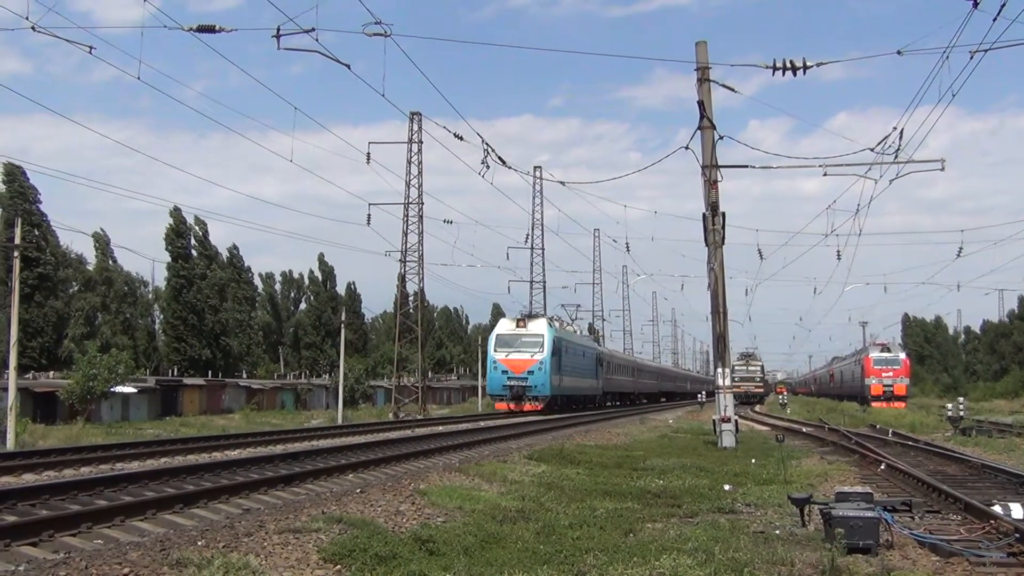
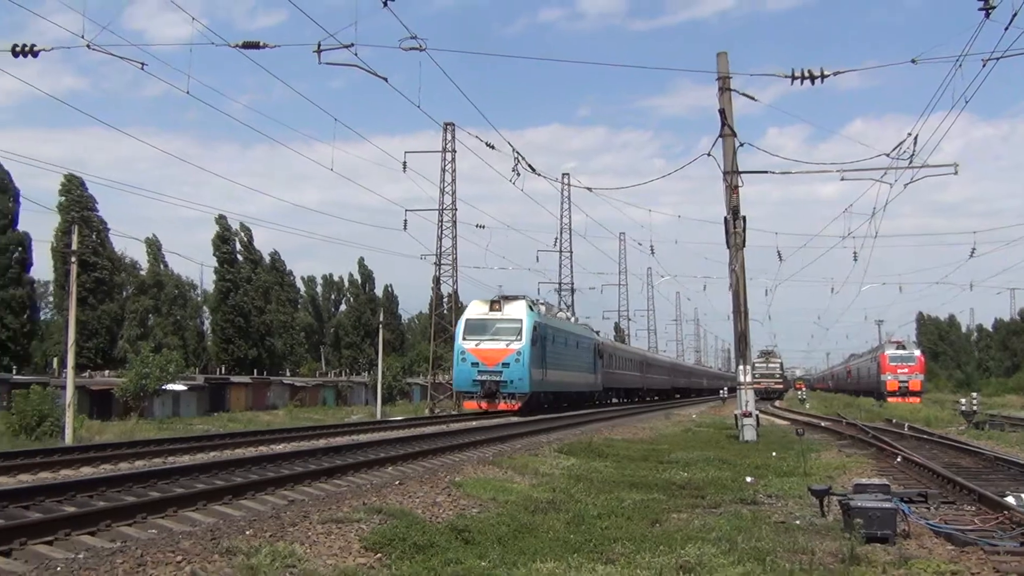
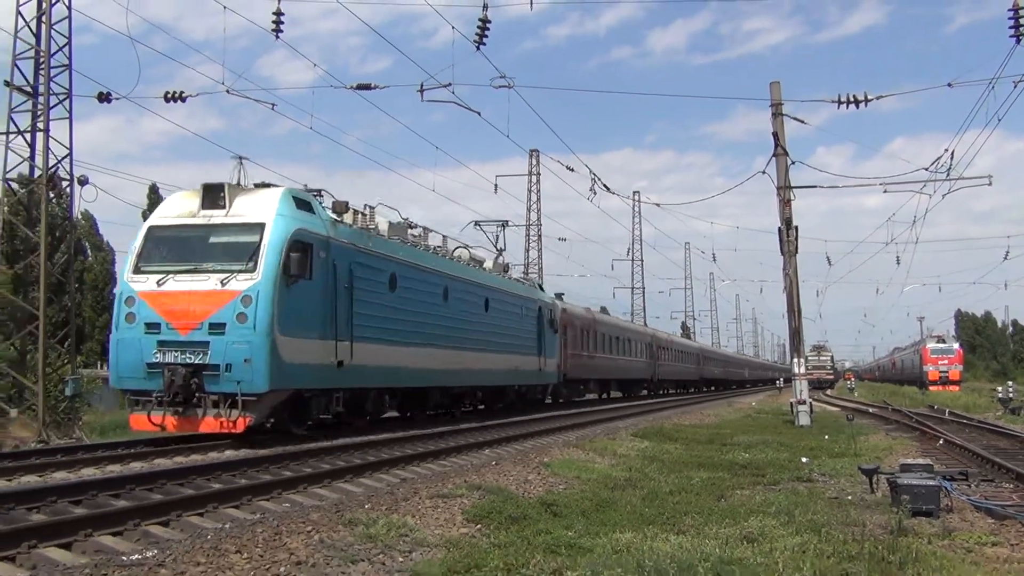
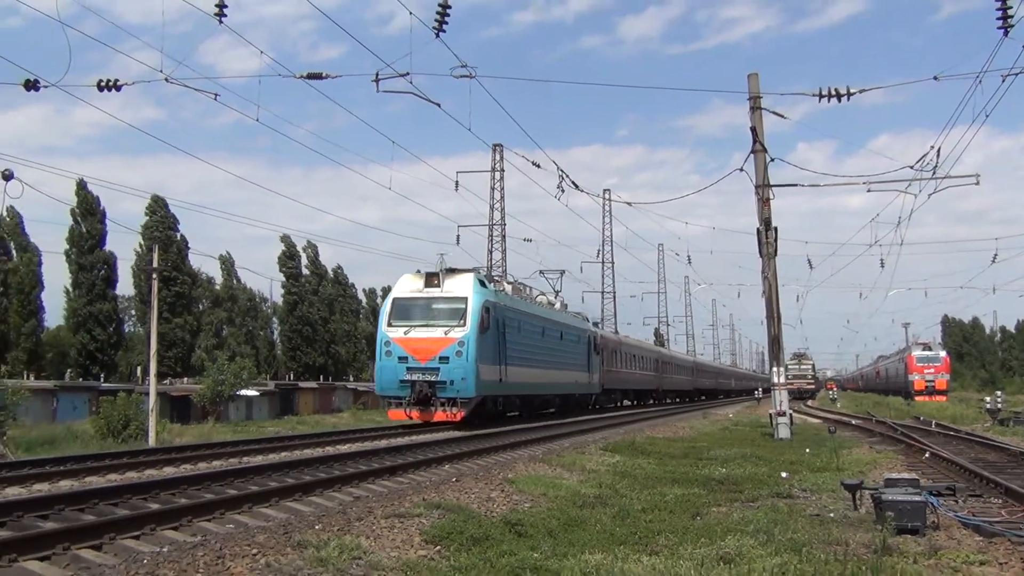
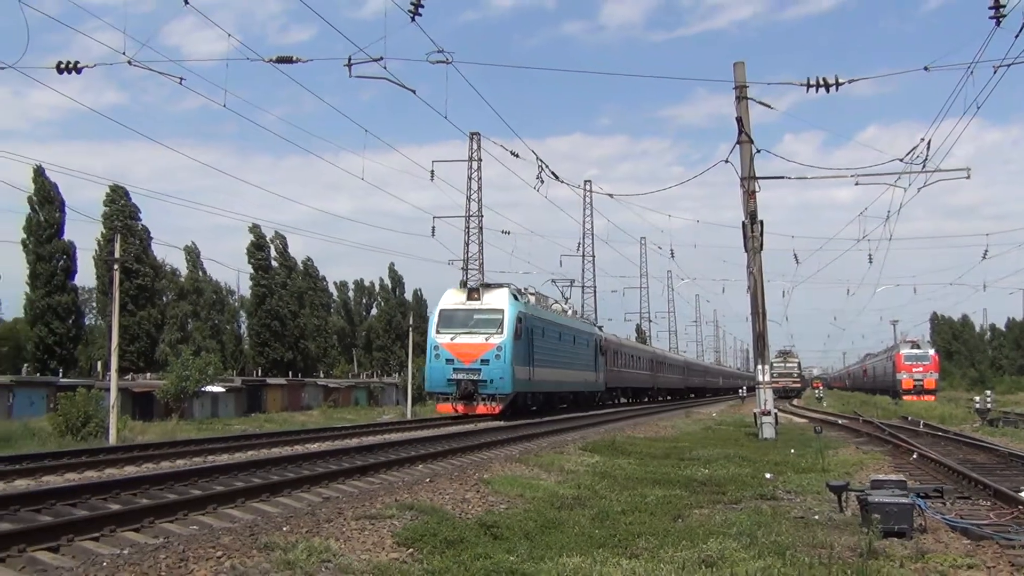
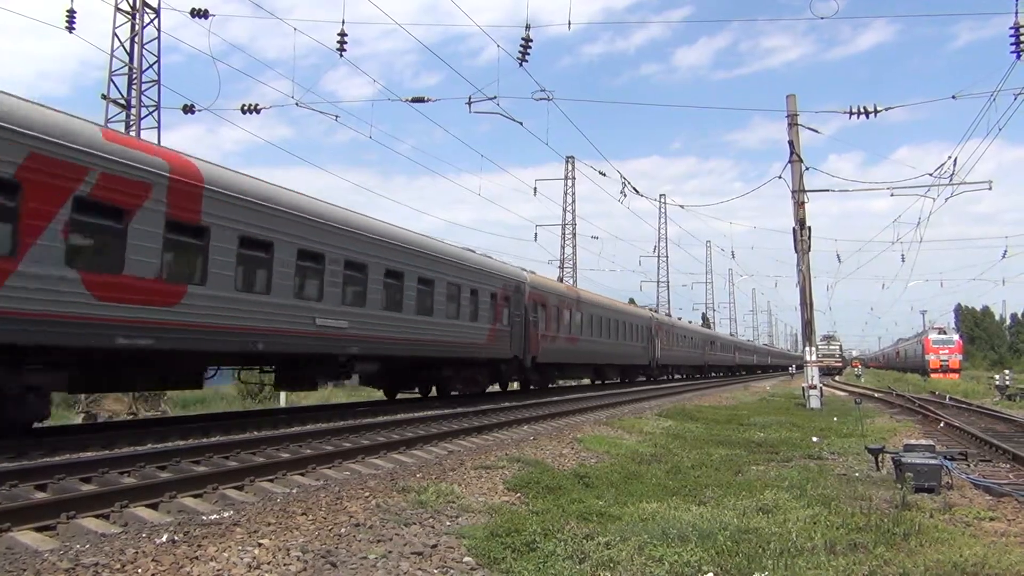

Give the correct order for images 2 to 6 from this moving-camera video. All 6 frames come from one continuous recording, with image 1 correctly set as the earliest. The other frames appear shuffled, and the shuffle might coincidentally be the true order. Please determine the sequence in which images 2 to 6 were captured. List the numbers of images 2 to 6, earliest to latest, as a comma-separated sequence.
2, 5, 4, 3, 6
